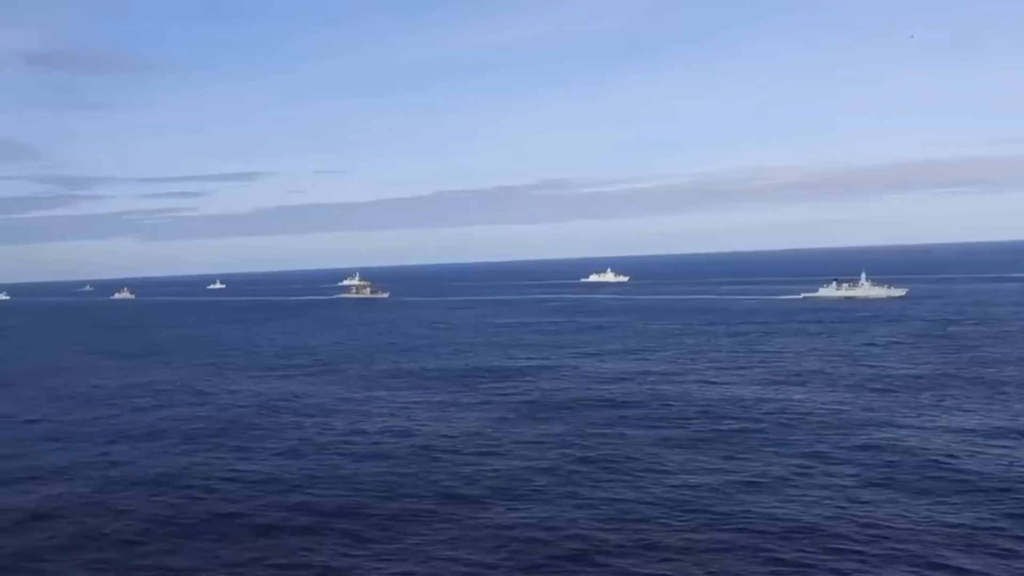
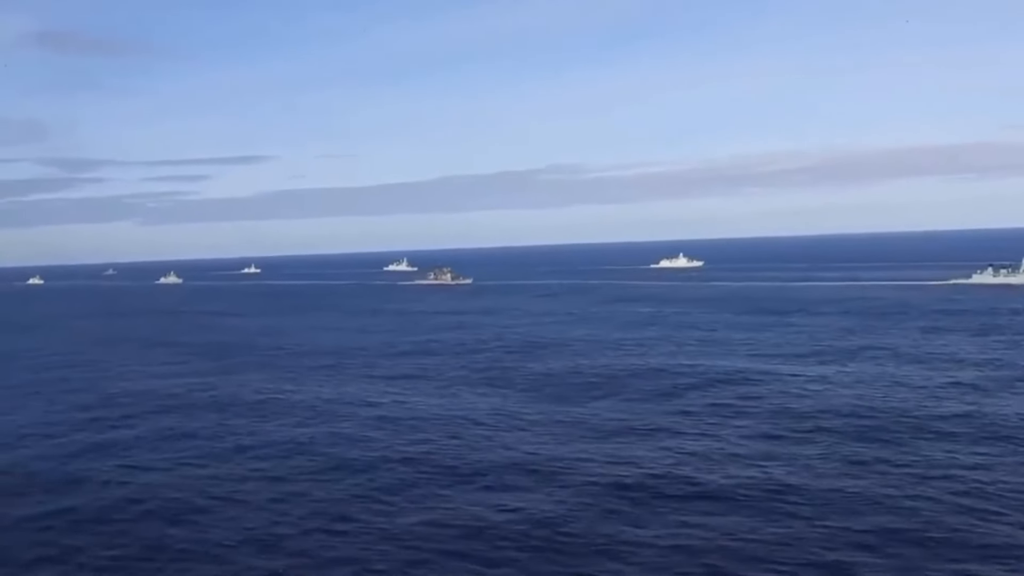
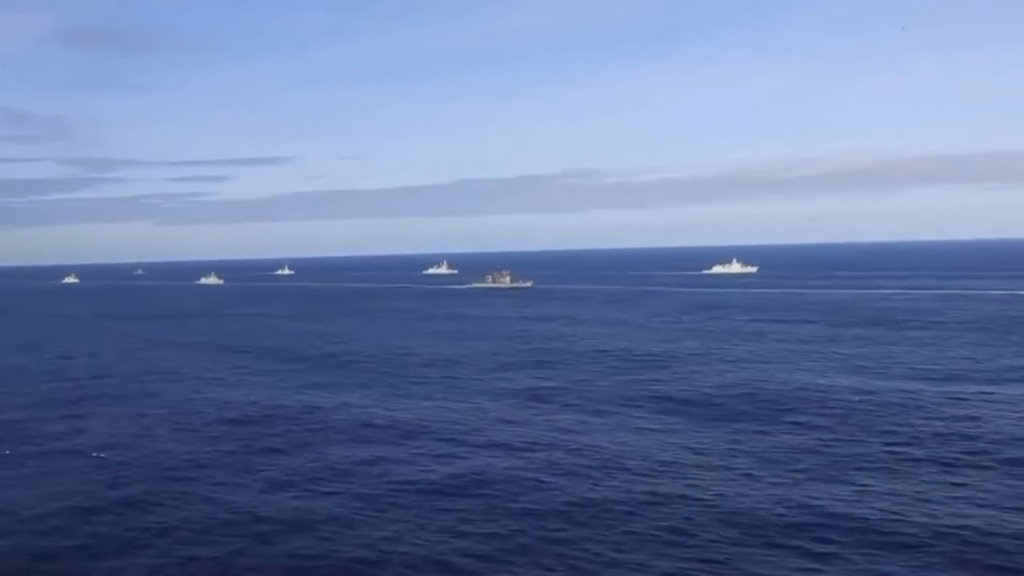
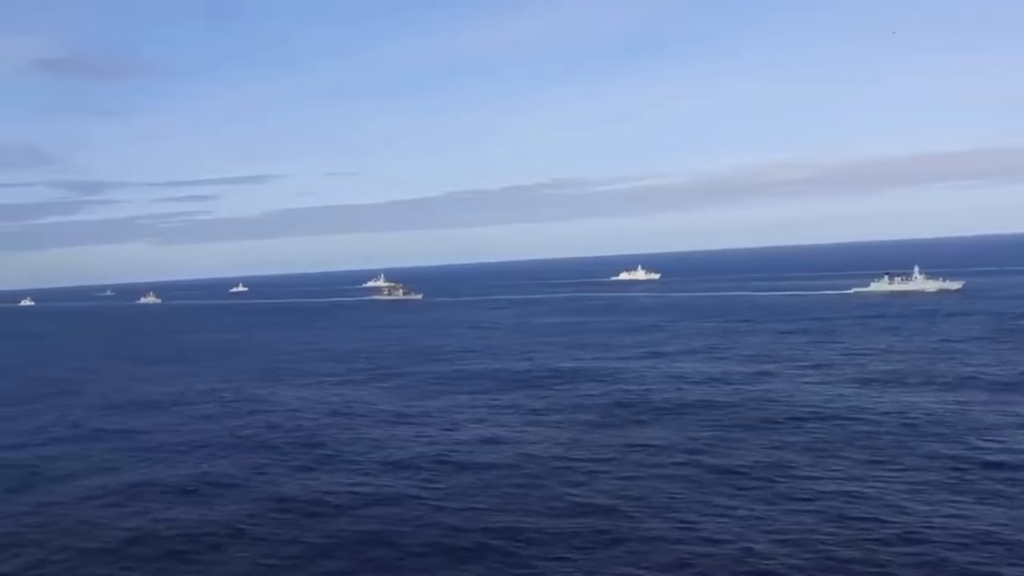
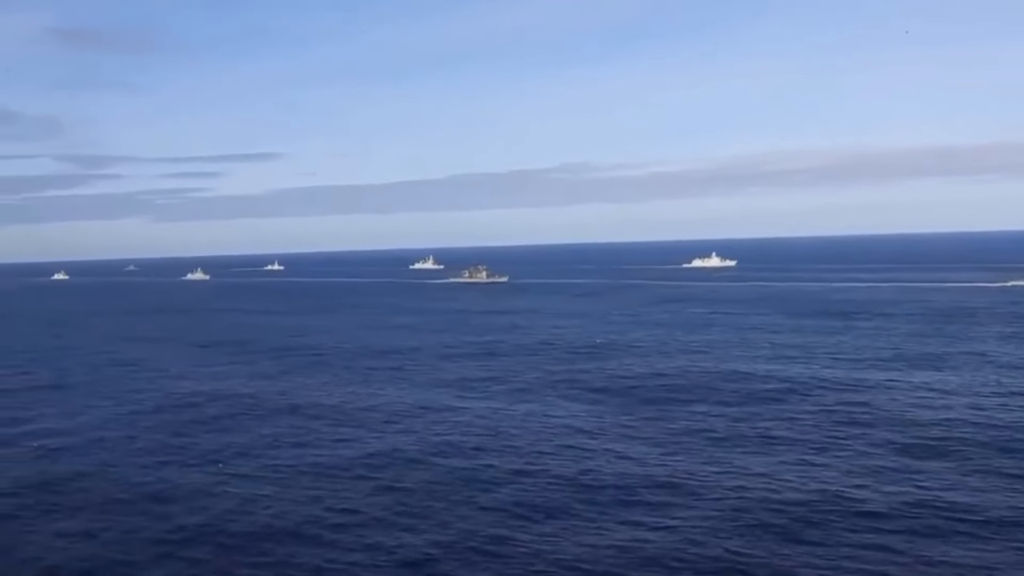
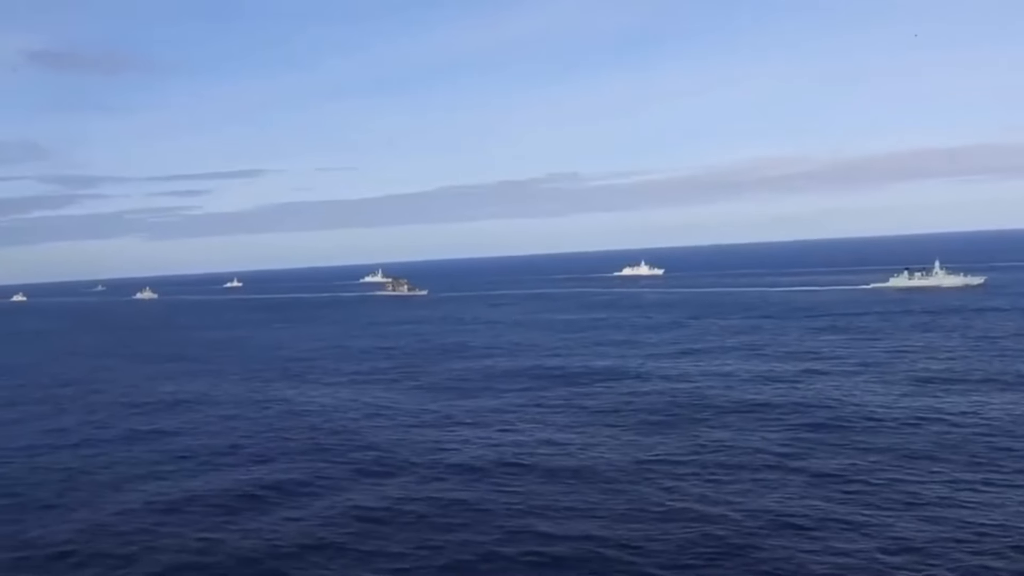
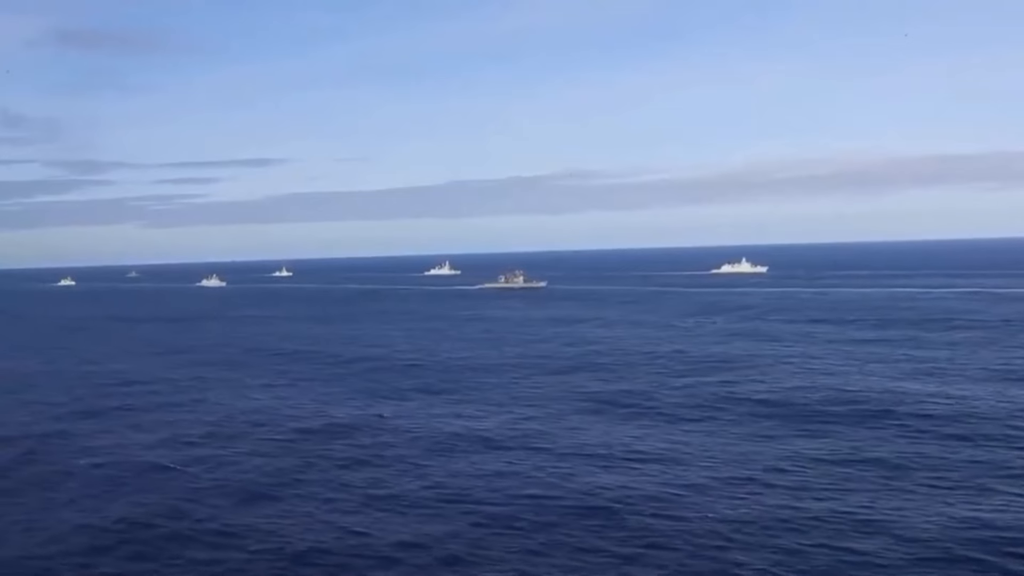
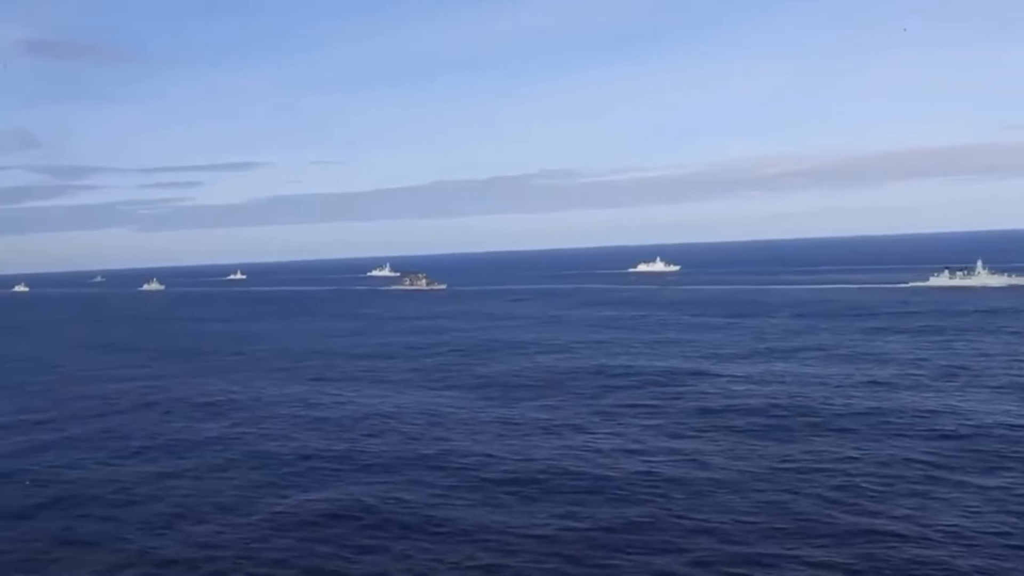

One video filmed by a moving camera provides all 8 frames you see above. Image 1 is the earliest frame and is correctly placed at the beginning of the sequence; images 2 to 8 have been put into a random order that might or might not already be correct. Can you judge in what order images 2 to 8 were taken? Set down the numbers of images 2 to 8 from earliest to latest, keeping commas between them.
4, 6, 8, 2, 5, 3, 7
